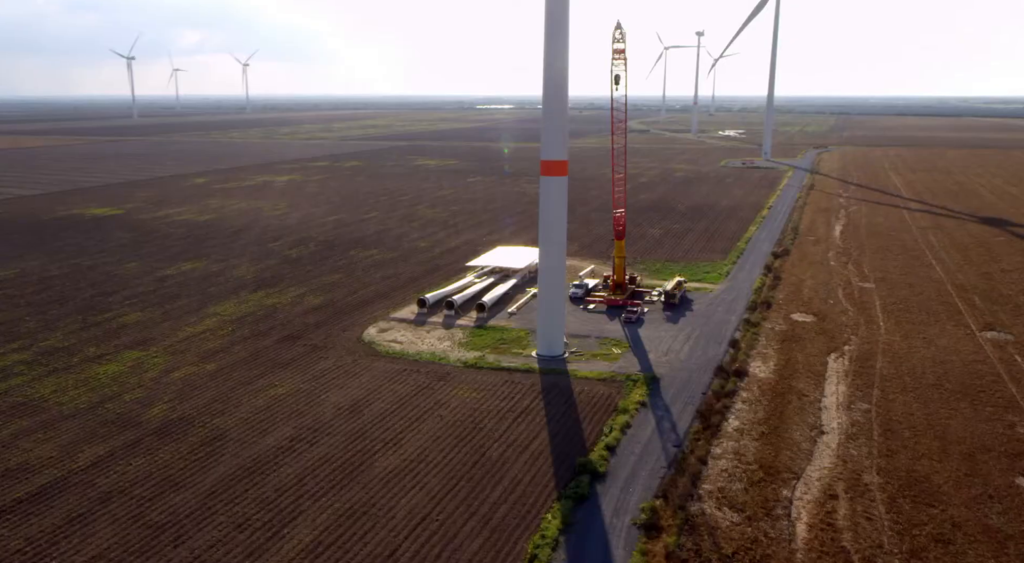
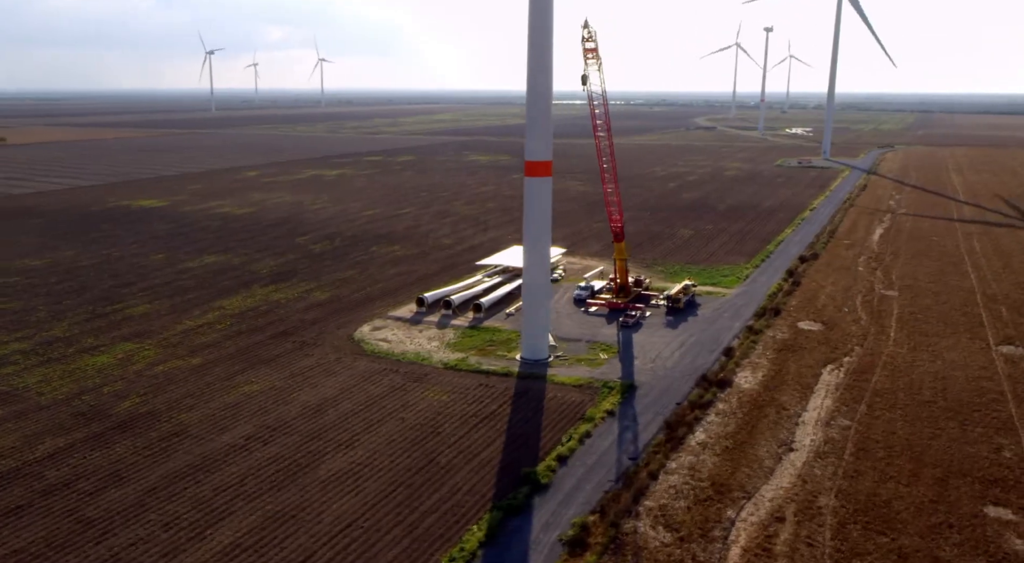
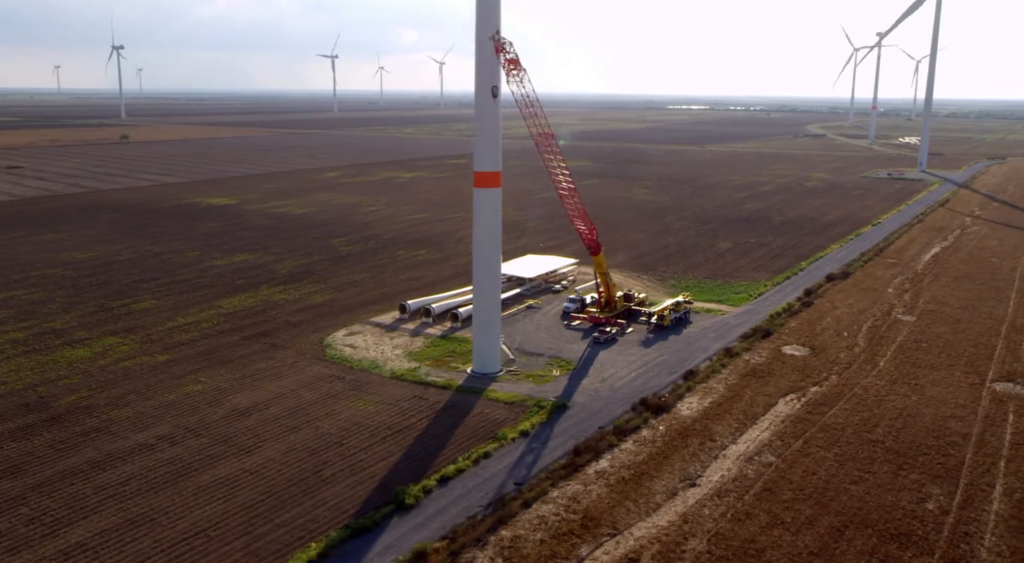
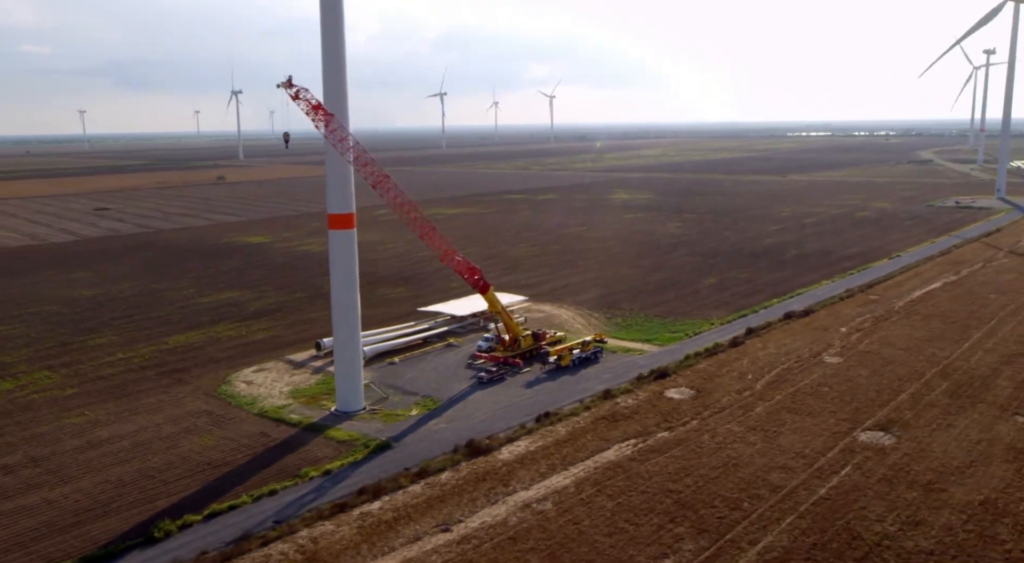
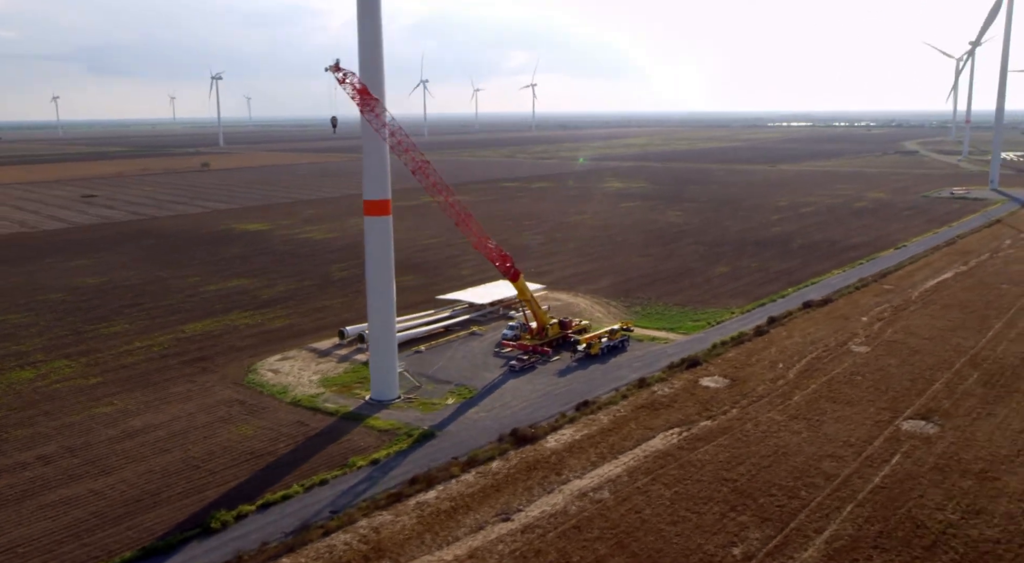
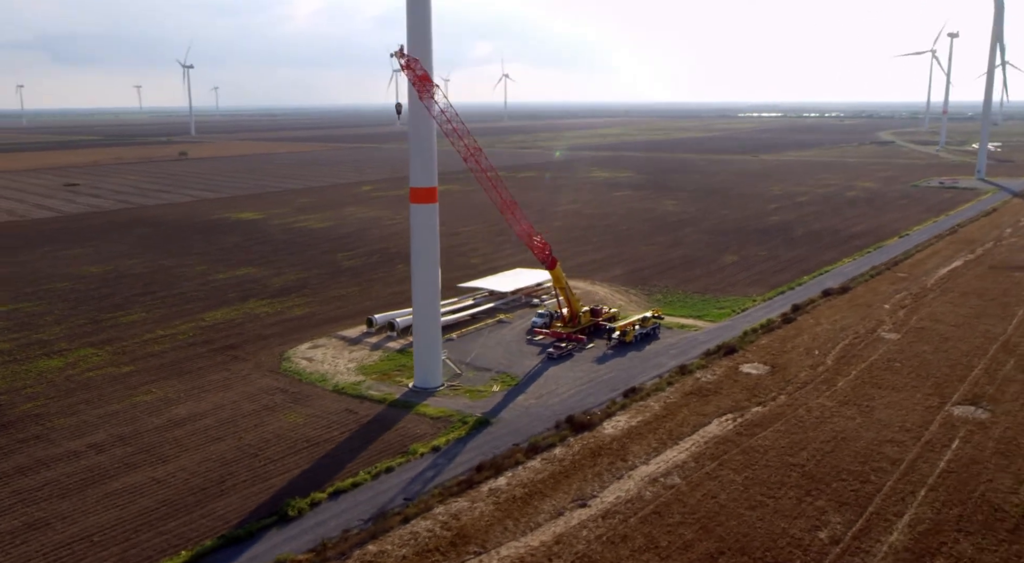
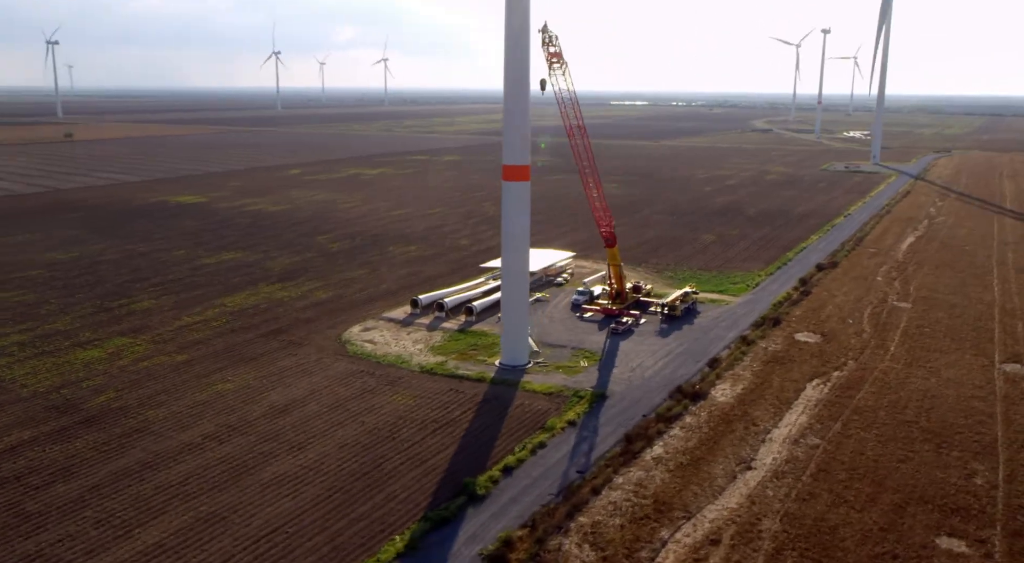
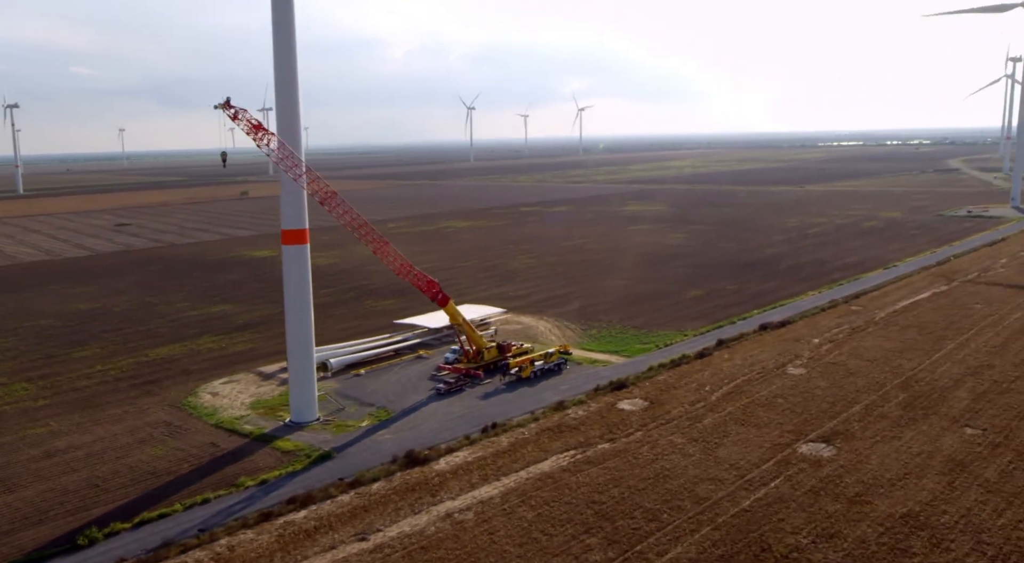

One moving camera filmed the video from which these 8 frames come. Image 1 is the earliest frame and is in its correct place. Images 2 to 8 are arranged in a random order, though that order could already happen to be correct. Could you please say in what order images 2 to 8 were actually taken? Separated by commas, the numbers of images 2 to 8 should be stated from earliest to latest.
2, 7, 3, 6, 5, 4, 8
